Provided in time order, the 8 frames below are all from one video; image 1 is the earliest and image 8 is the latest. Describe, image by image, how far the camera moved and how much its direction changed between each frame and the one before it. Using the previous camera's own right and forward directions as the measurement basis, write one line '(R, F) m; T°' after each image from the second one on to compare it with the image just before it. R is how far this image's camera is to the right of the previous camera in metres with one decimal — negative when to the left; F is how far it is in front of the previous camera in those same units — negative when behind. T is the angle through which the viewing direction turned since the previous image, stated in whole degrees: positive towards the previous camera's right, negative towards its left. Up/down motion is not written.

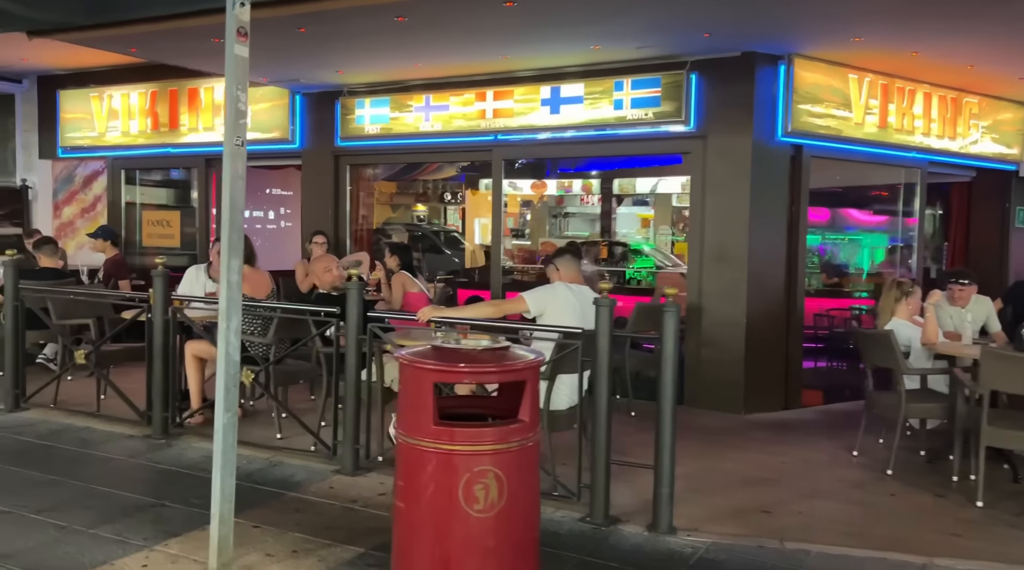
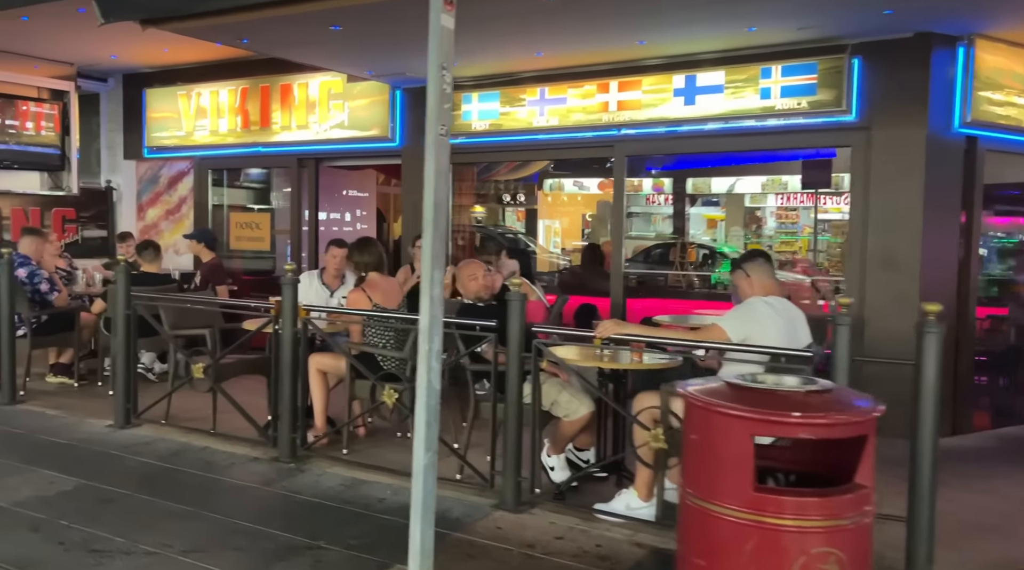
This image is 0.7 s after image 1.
(-0.7, +0.5) m; -3°
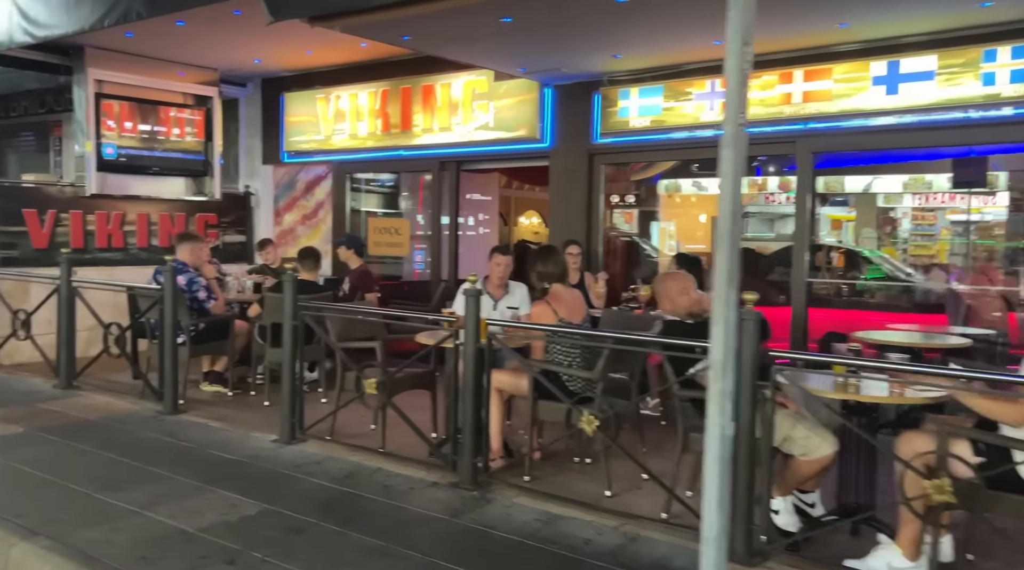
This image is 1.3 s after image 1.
(-0.5, +0.4) m; -7°
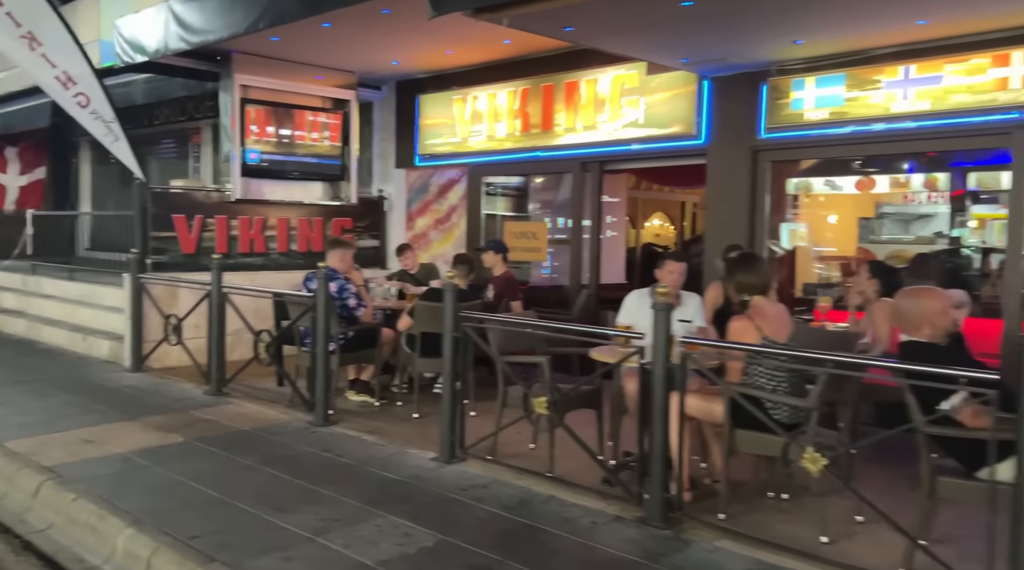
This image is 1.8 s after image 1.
(-0.4, +0.4) m; -7°
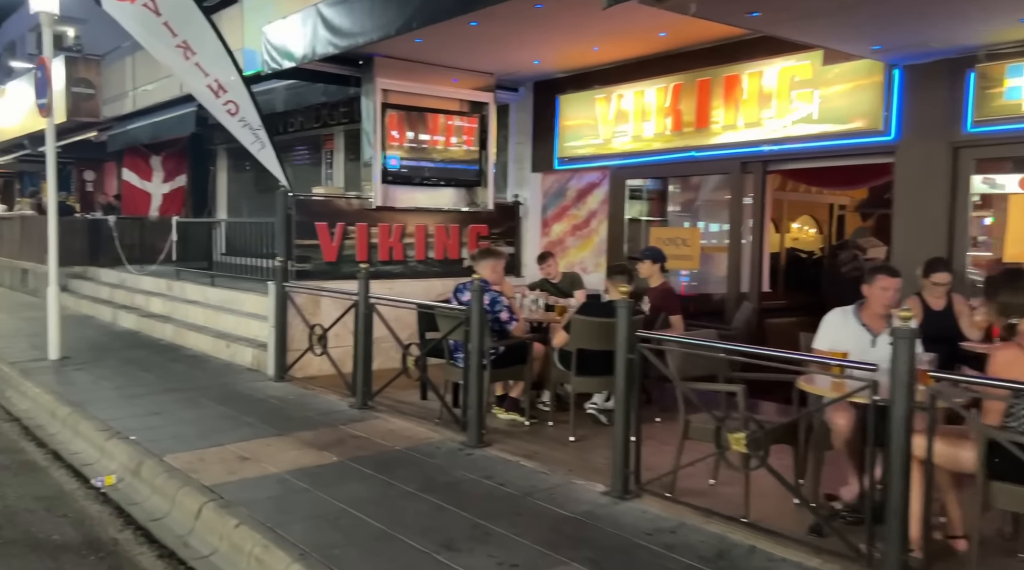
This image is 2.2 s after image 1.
(-0.4, +0.4) m; -8°
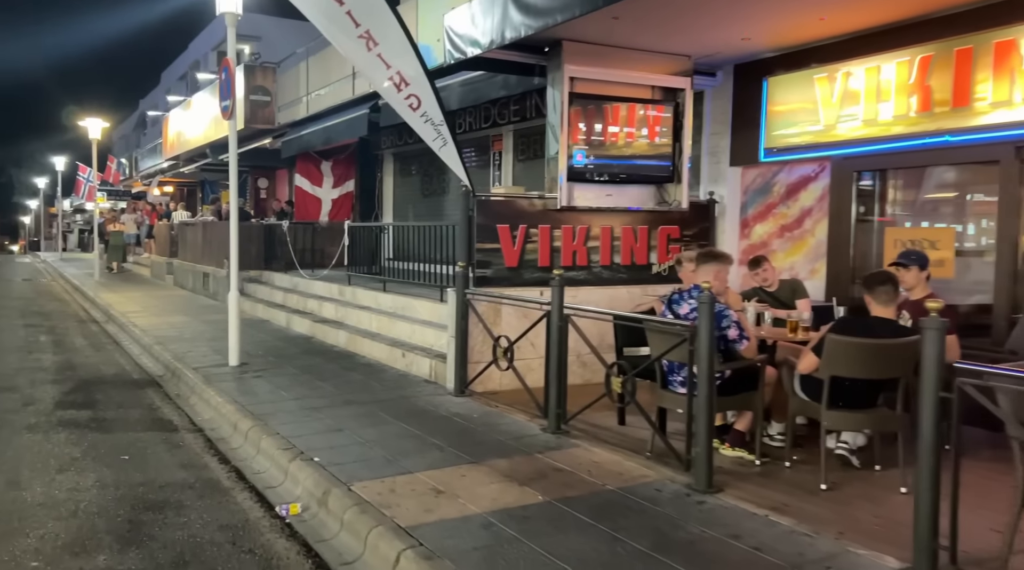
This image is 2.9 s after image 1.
(-0.5, +0.8) m; -10°
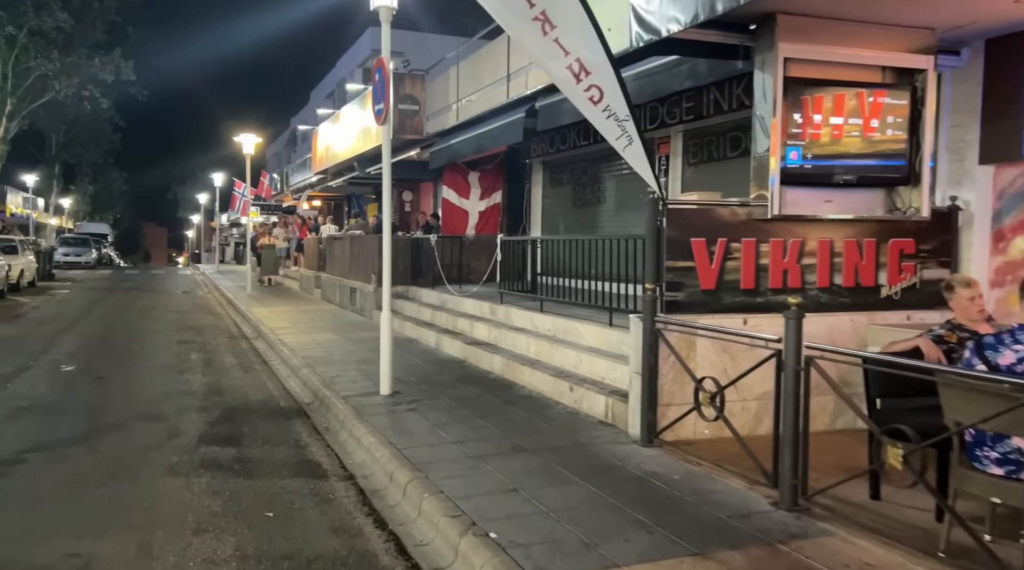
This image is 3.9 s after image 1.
(-0.5, +1.2) m; -9°
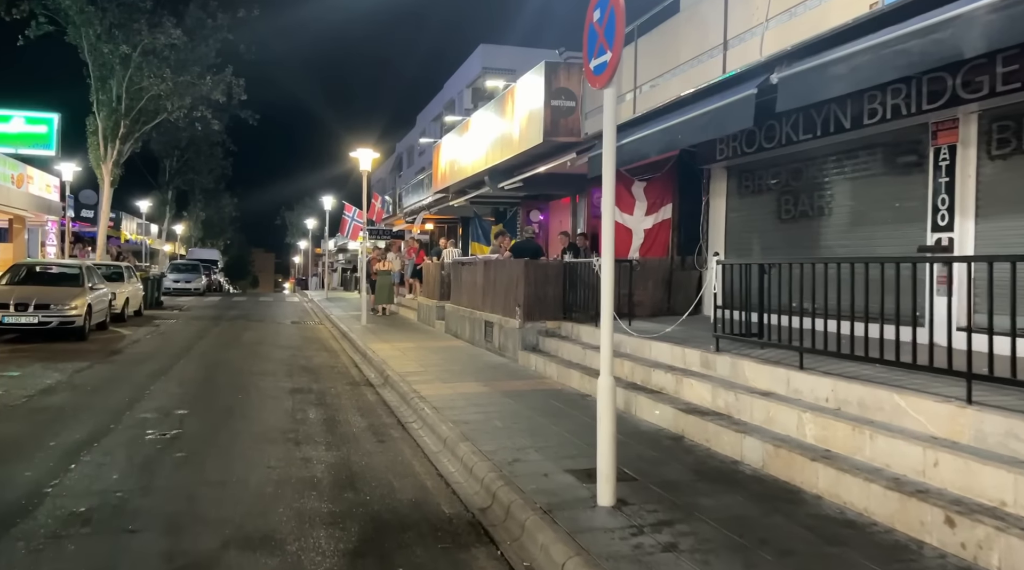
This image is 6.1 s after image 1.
(-1.3, +3.0) m; -7°
